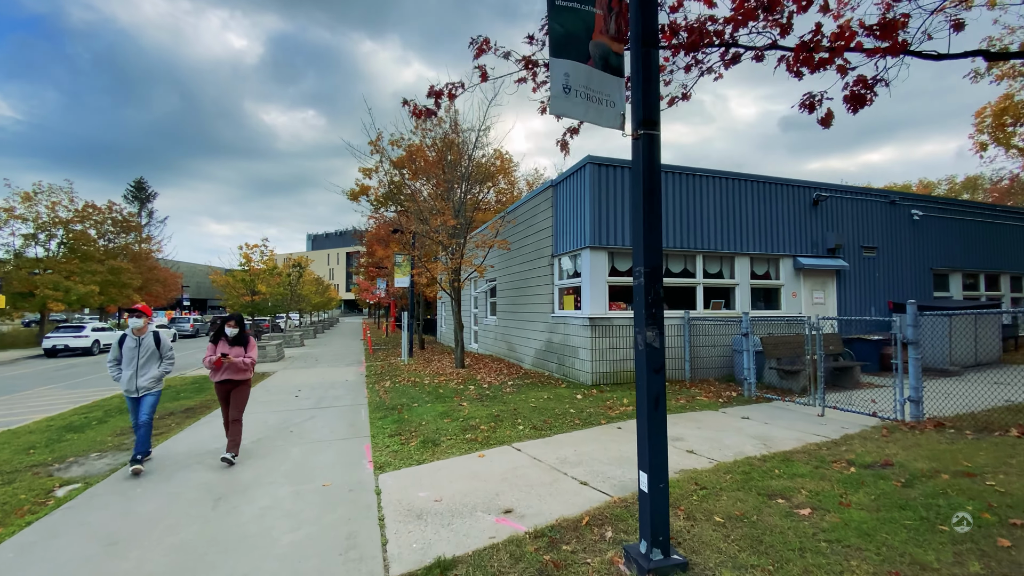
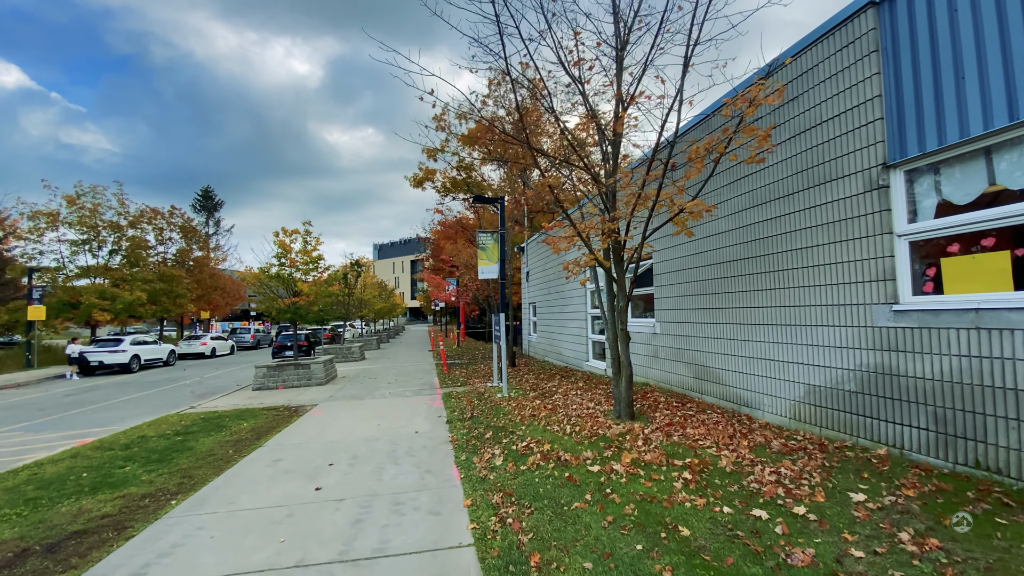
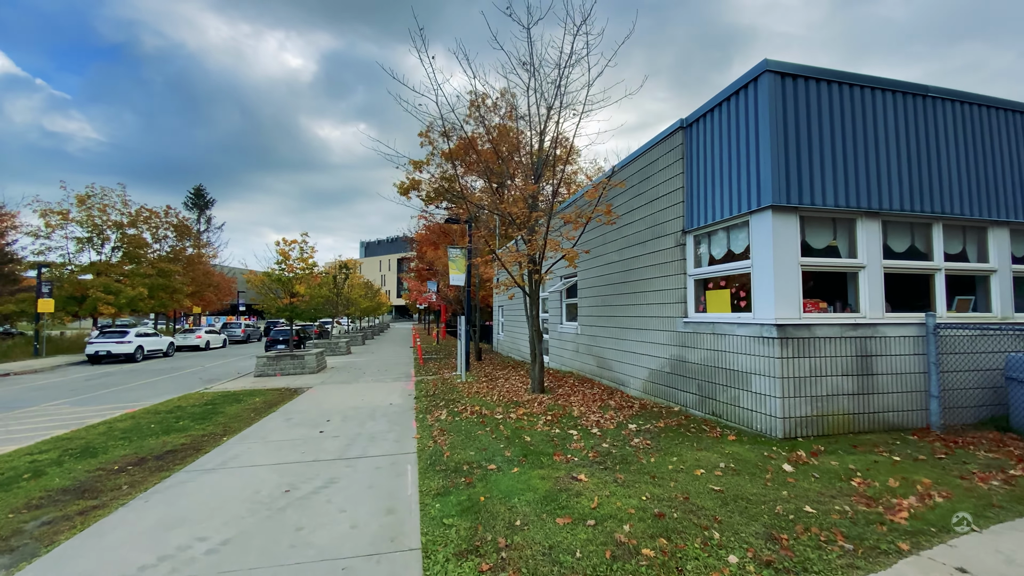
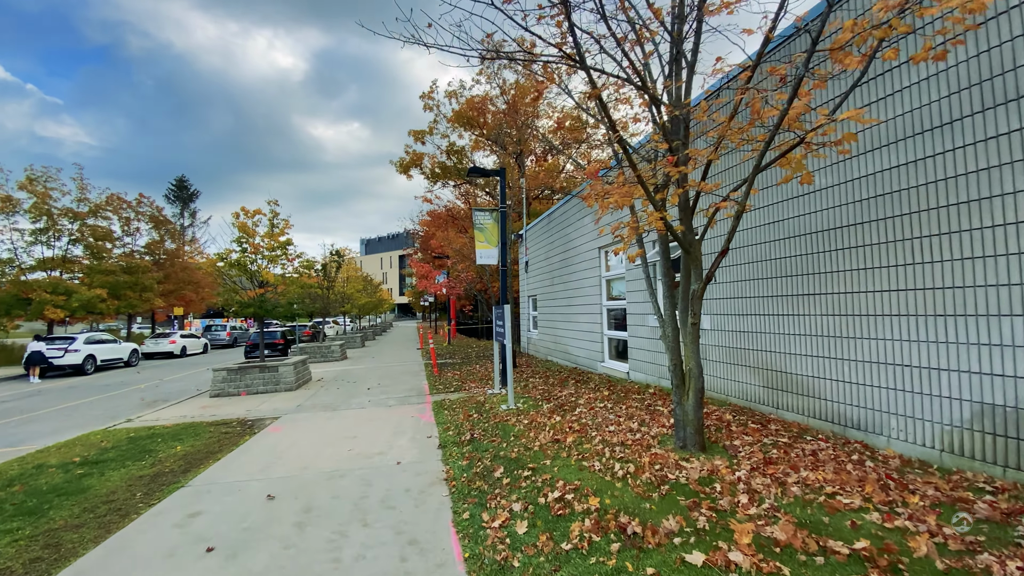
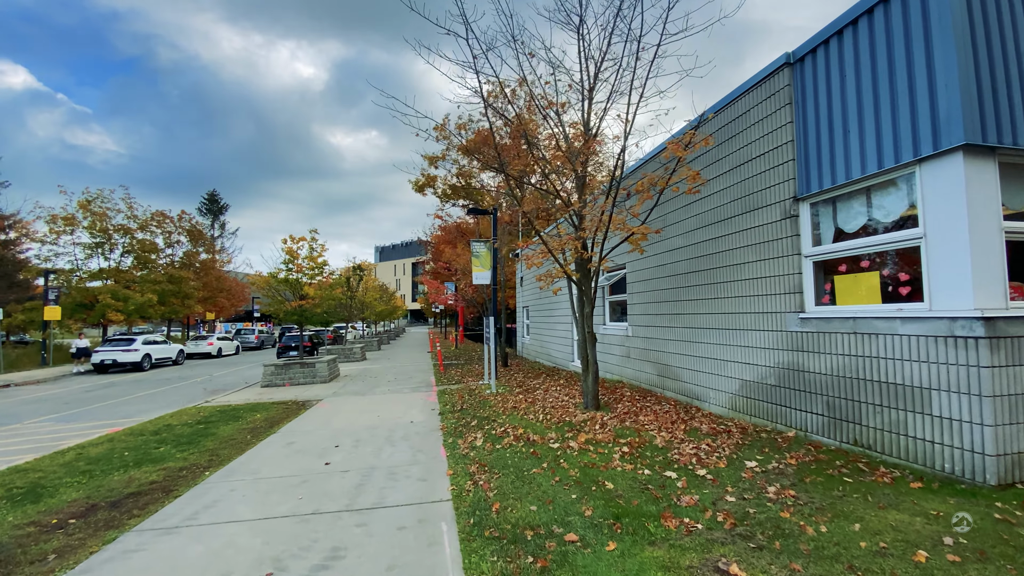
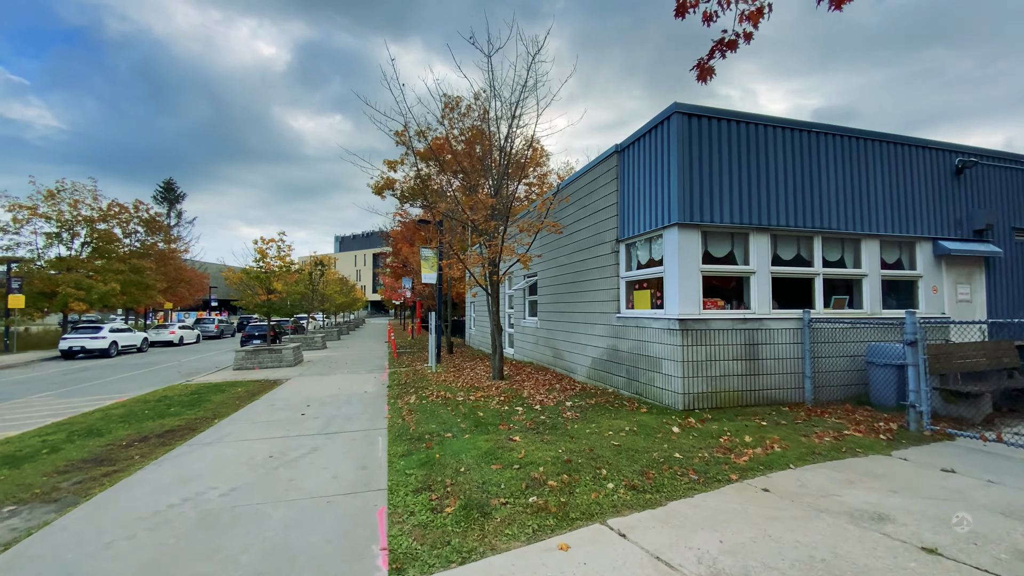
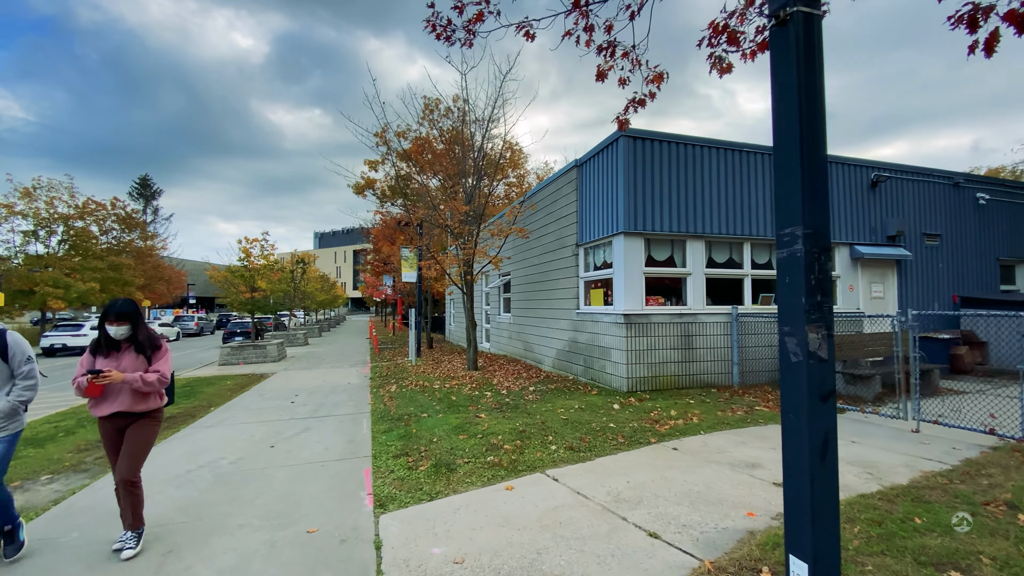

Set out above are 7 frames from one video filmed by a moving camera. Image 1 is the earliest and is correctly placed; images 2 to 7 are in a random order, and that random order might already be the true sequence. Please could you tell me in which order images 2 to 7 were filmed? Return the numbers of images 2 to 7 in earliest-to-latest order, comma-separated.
7, 6, 3, 5, 2, 4
